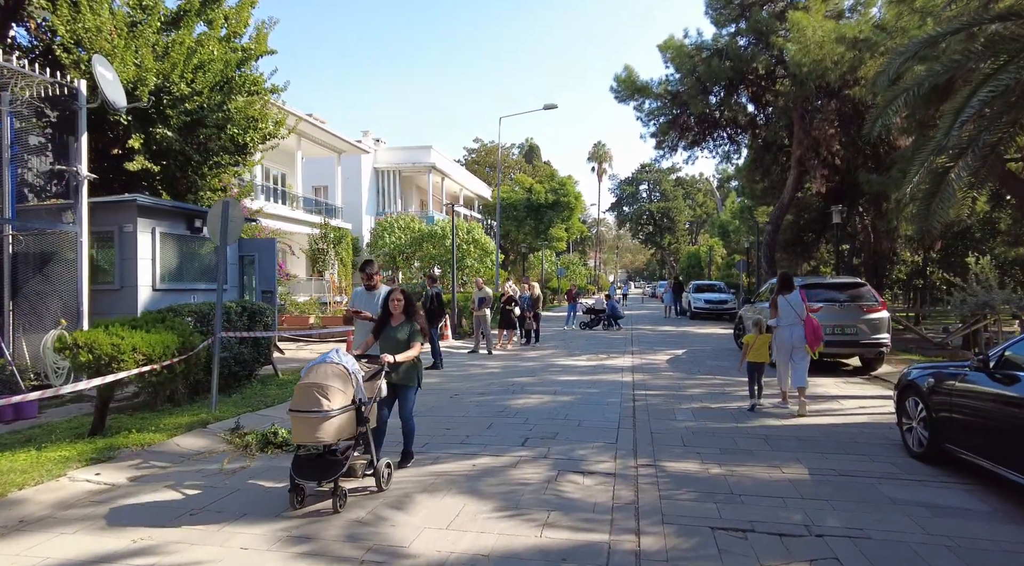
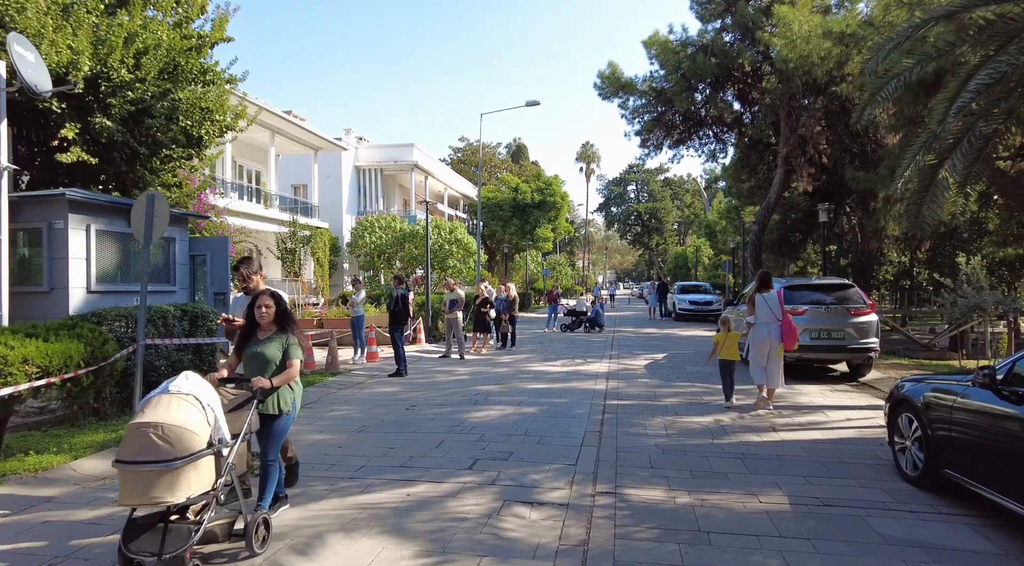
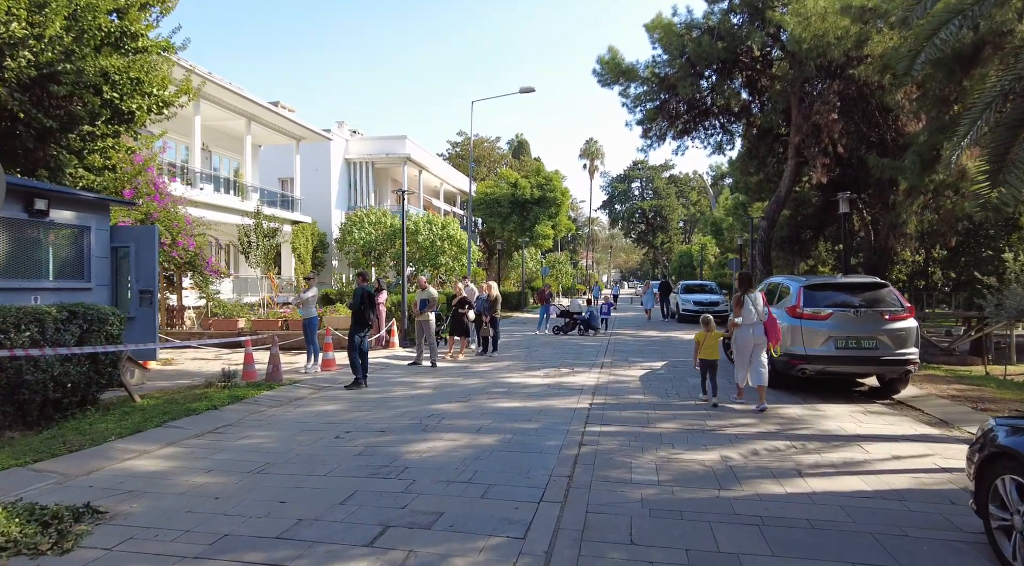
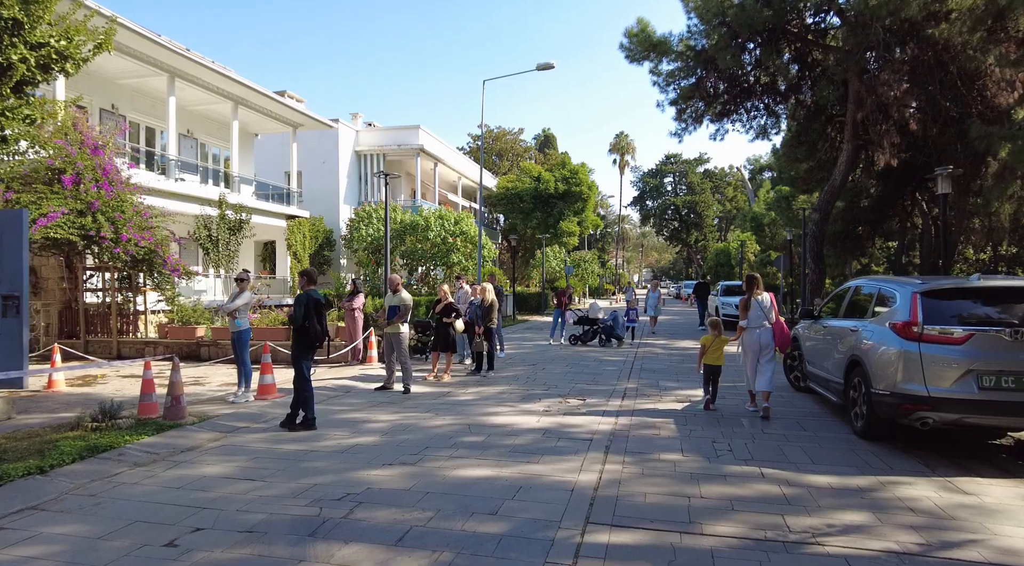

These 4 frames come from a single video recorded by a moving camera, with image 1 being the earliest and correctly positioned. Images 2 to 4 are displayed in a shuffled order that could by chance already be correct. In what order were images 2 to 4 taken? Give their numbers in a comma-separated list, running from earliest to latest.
2, 3, 4
